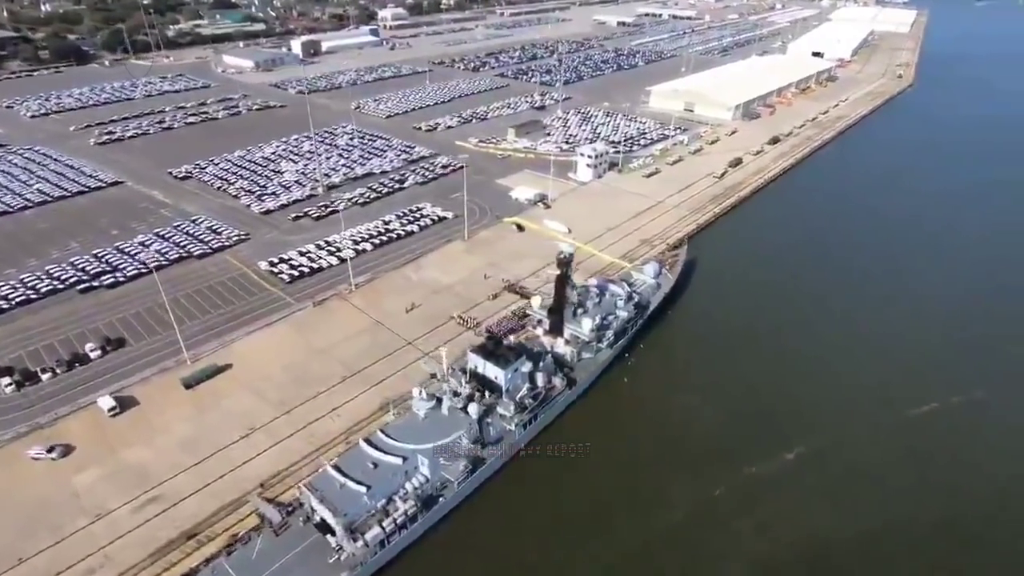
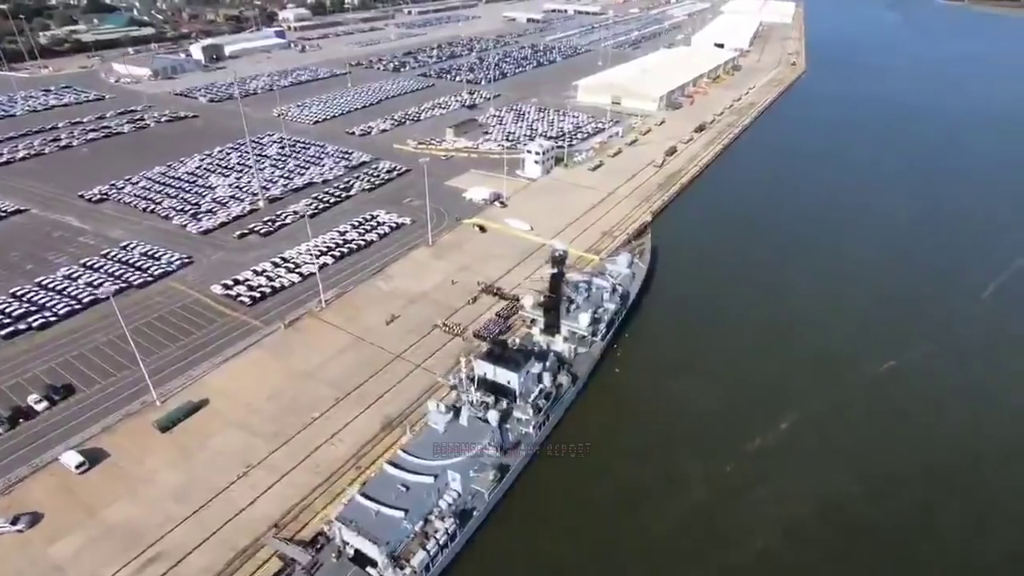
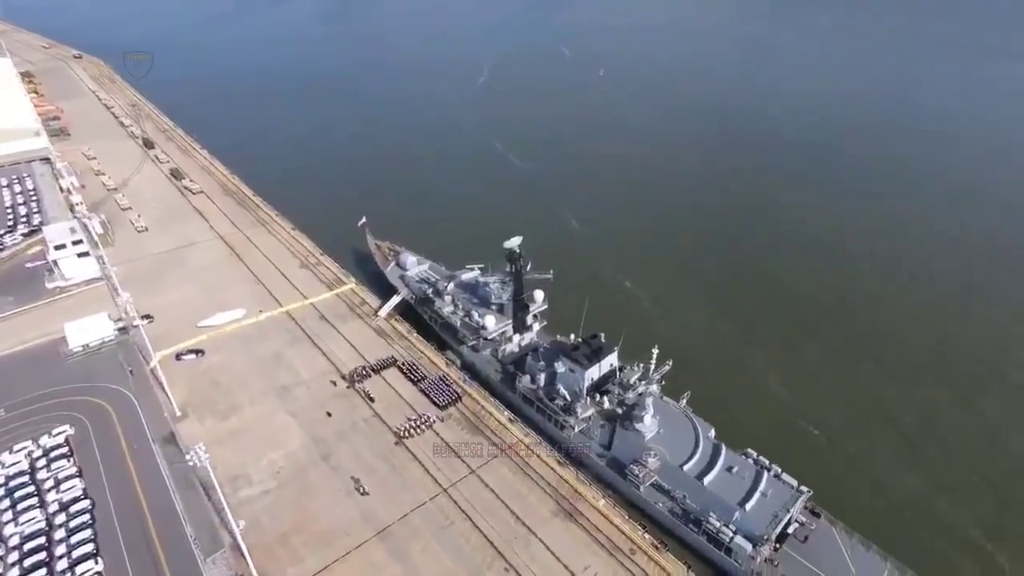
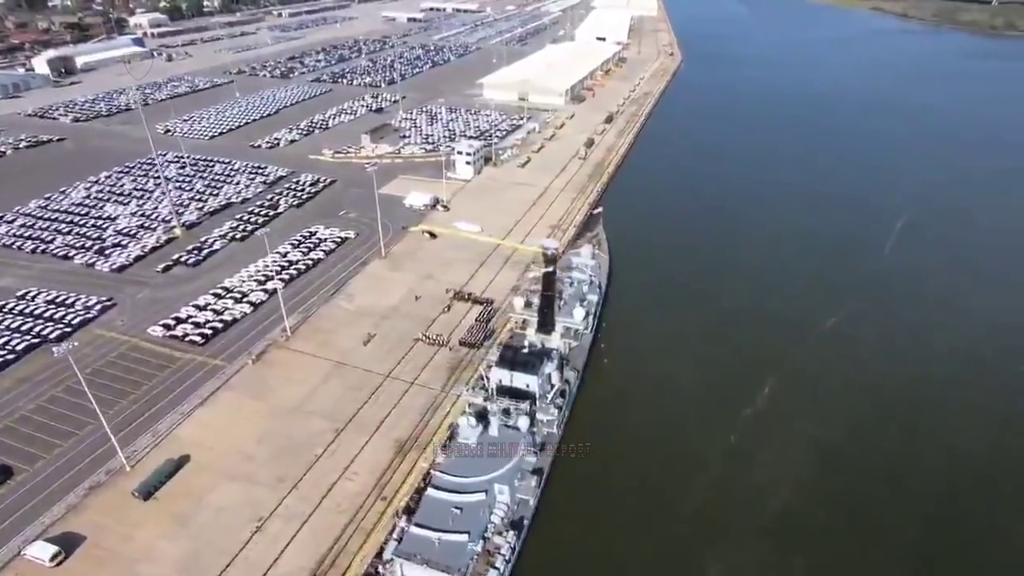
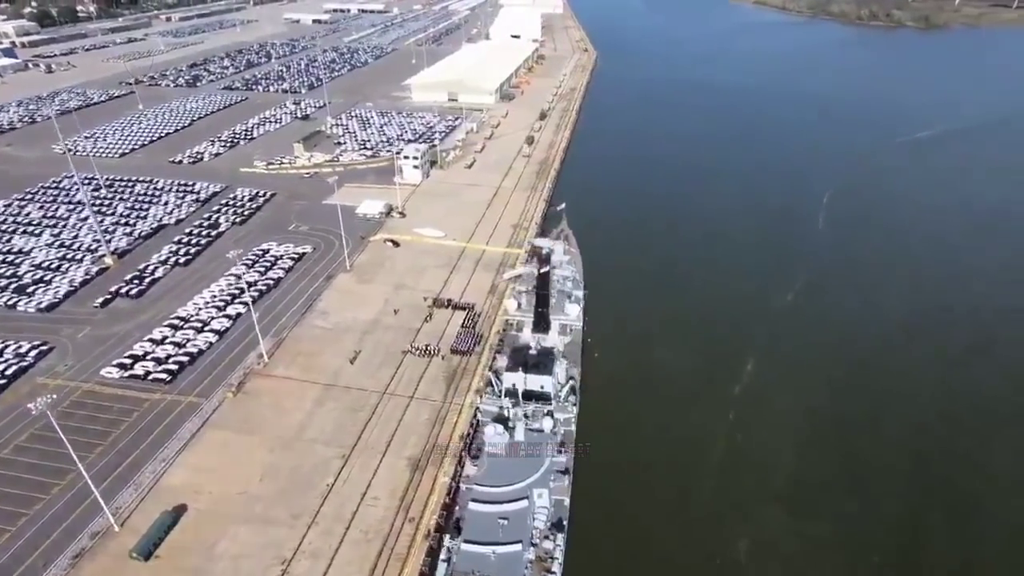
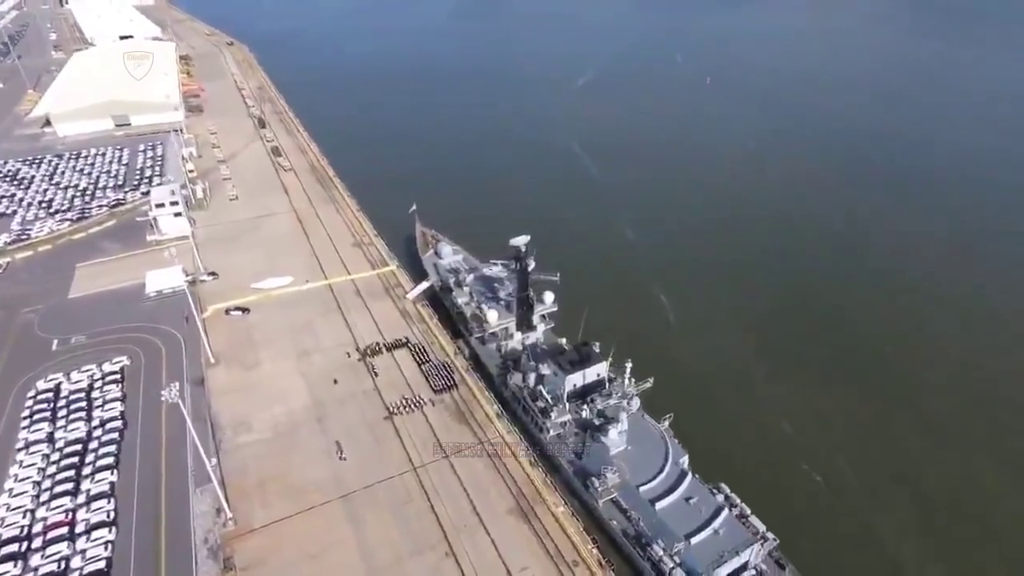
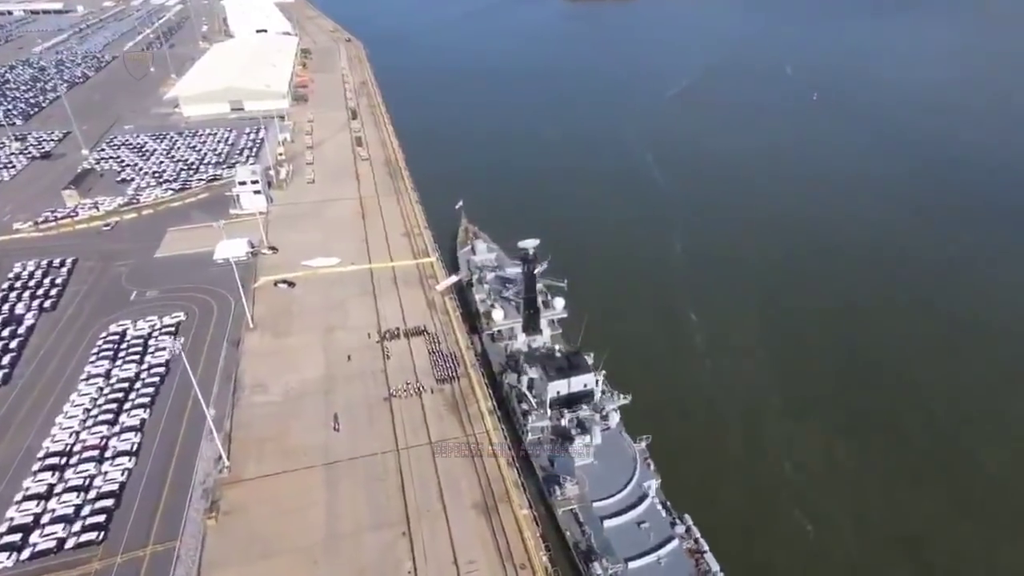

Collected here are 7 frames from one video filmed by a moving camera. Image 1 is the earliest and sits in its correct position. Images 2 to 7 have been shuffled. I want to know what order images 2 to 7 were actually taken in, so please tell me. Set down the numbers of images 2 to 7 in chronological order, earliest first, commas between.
2, 4, 5, 7, 6, 3
